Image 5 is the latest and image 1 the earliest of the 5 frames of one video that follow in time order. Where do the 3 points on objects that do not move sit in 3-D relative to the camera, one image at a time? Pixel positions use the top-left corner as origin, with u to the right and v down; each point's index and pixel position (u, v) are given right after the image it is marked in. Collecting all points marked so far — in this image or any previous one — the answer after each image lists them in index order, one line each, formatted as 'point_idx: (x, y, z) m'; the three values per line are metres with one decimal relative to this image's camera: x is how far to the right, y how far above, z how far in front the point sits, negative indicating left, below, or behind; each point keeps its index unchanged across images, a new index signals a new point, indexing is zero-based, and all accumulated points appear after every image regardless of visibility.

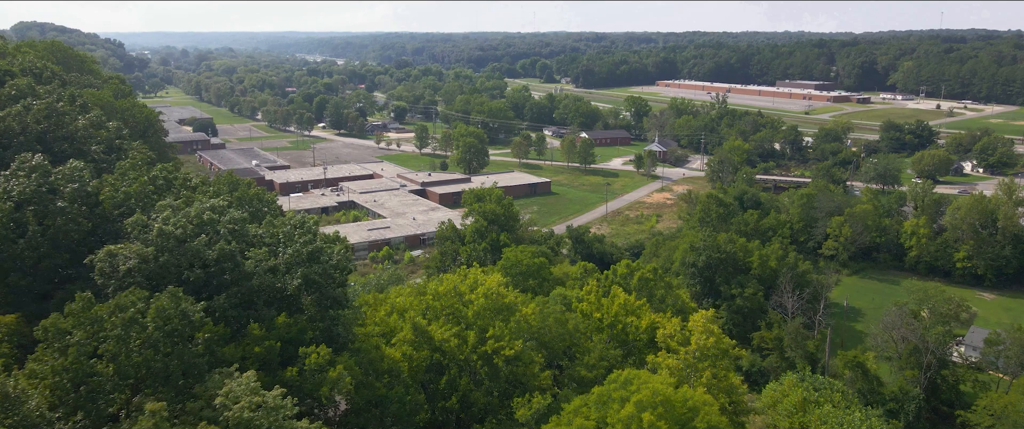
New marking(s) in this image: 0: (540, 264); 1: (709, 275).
0: (+0.5, -0.8, +12.2) m
1: (+4.3, -1.3, +15.5) m
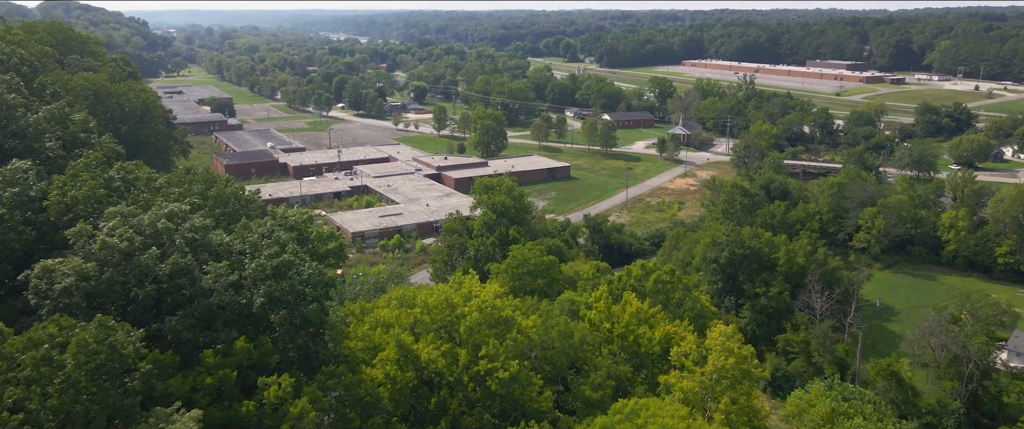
0: (+0.6, -0.8, +11.5) m
1: (+4.5, -1.2, +14.6) m
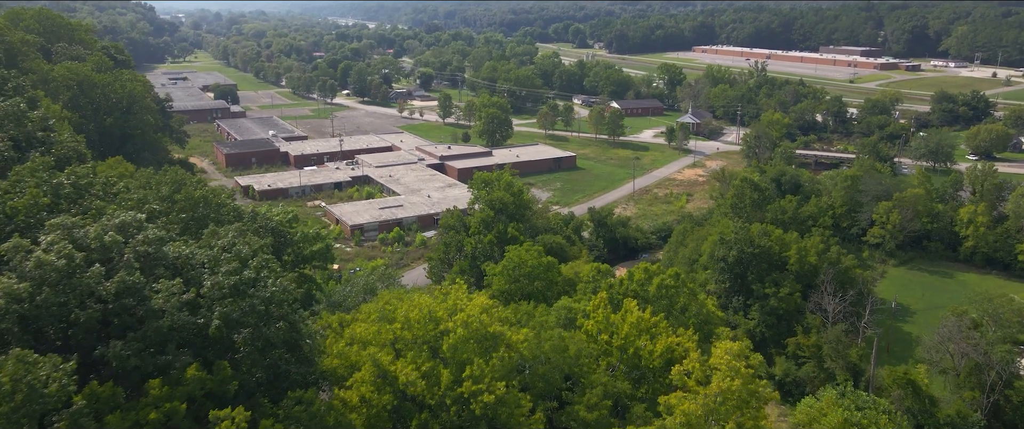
0: (+0.5, -0.8, +10.9) m
1: (+4.5, -1.1, +14.0) m
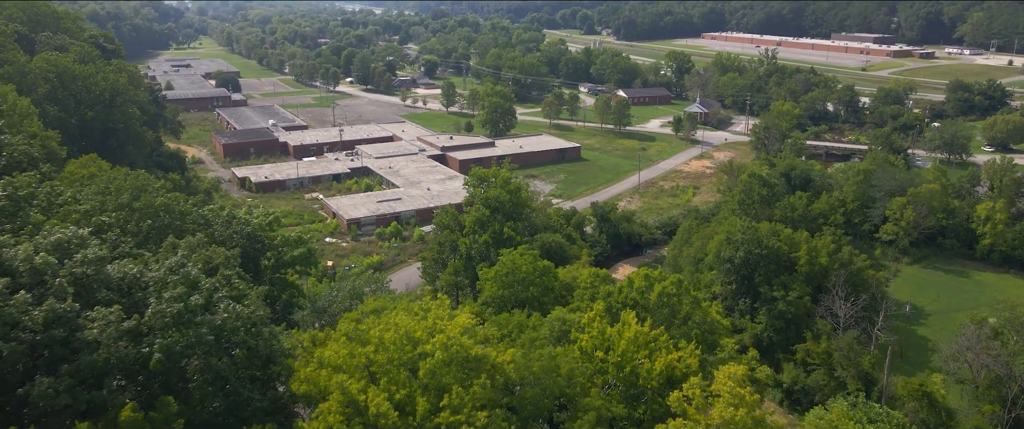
0: (+0.4, -0.8, +10.3) m
1: (+4.4, -1.1, +13.4) m
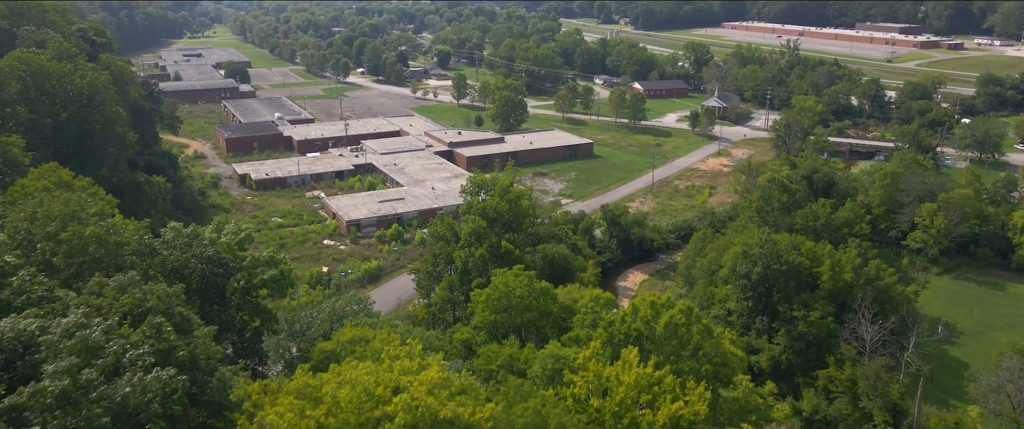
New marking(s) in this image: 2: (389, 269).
0: (+0.4, -1.0, +9.5) m
1: (+4.4, -1.3, +12.5) m
2: (-2.9, -1.3, +17.1) m
